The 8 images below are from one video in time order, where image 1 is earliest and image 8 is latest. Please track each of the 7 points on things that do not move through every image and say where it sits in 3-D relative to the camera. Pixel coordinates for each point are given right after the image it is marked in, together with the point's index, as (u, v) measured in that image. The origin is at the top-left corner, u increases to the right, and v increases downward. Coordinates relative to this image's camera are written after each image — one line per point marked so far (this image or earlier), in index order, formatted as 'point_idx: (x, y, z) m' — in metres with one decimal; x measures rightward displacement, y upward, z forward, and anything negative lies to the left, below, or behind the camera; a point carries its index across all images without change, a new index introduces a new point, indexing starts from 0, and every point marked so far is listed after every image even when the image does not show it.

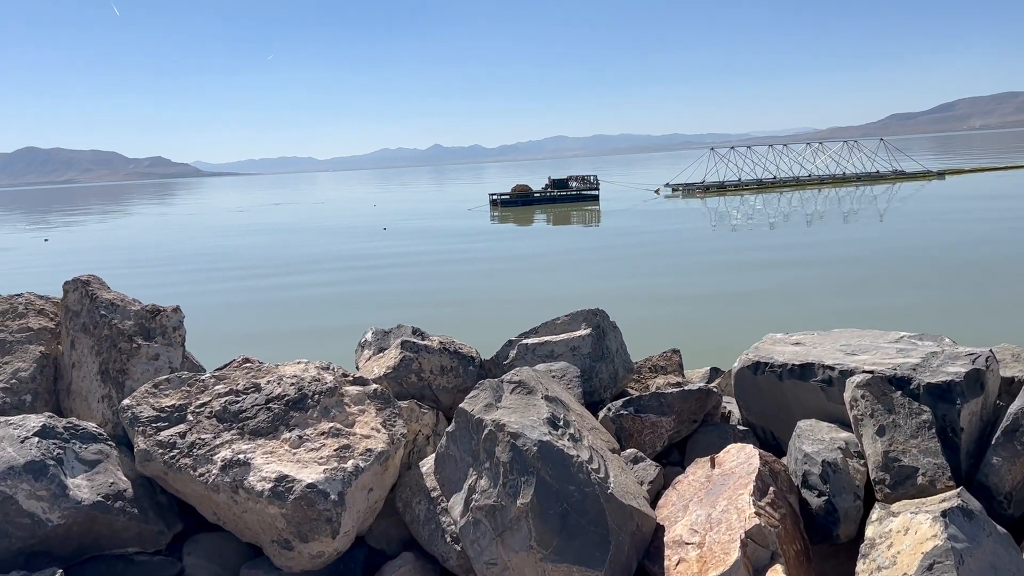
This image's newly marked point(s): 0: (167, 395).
0: (-2.2, -0.7, +5.4) m
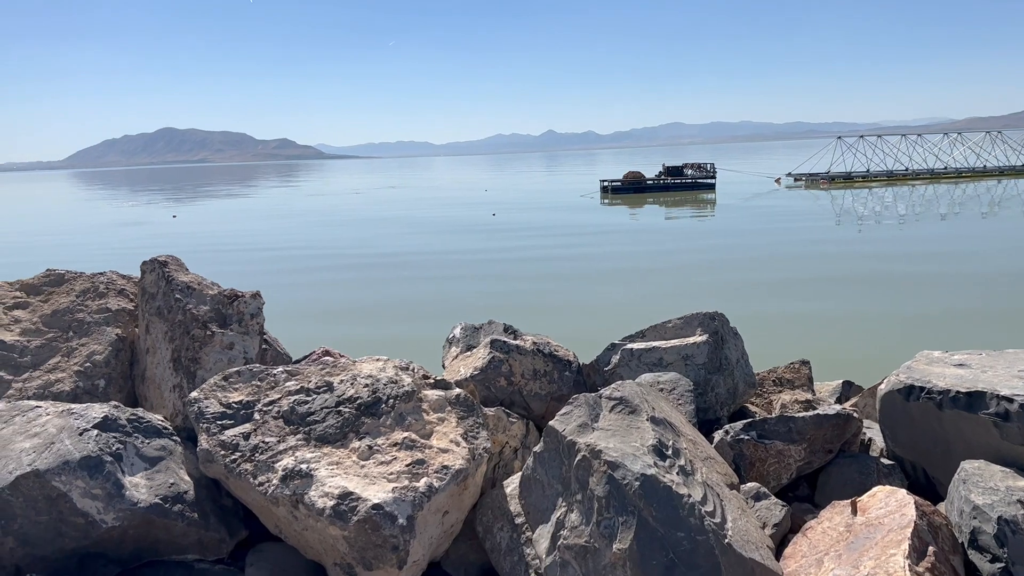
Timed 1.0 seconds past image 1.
0: (-1.6, -0.6, +5.0) m
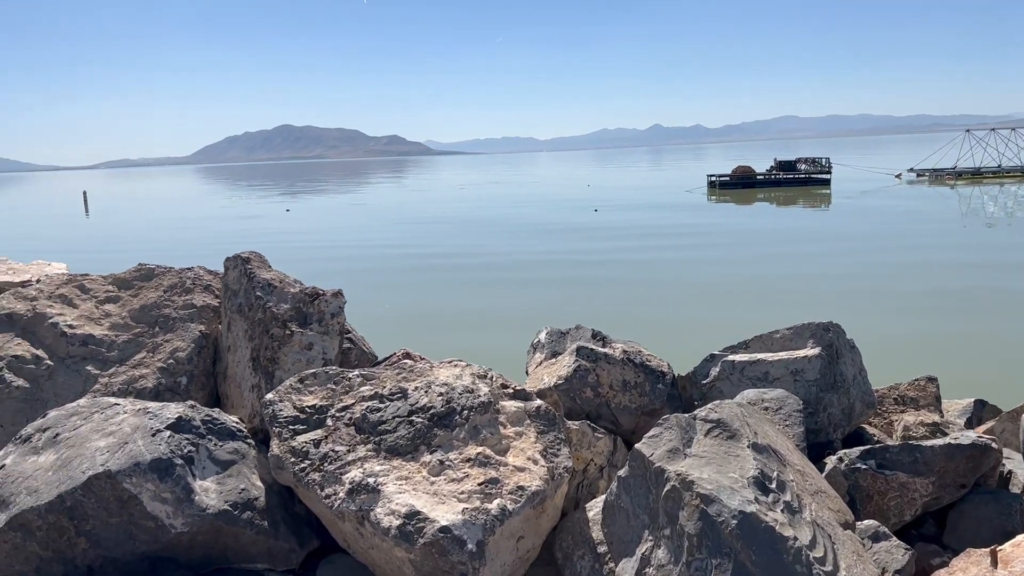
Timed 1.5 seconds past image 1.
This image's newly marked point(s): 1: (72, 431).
0: (-1.1, -0.6, +4.8) m
1: (-2.4, -0.8, +4.7) m
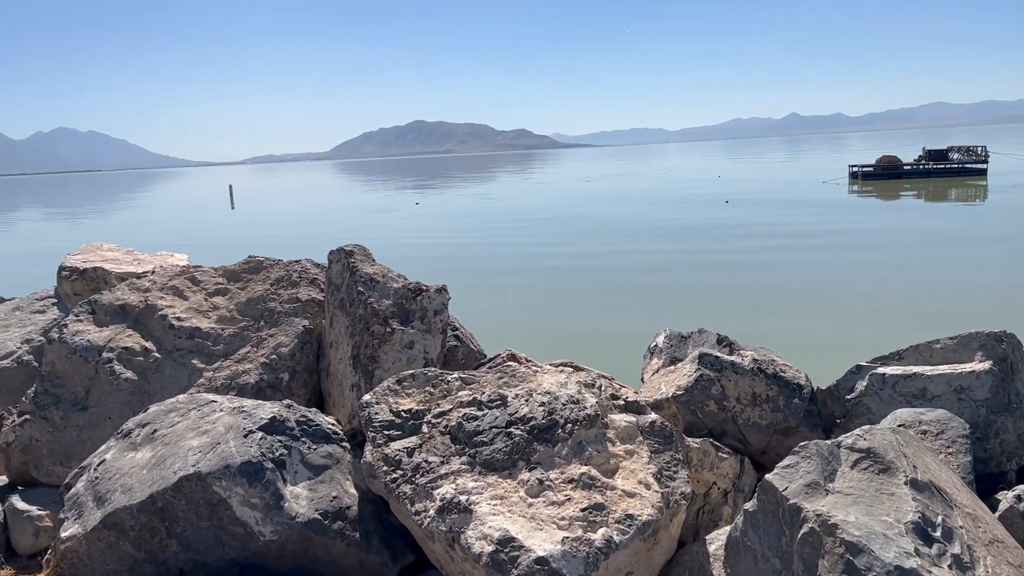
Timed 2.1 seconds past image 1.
0: (-0.5, -0.6, +4.5) m
1: (-1.9, -0.8, +4.6) m
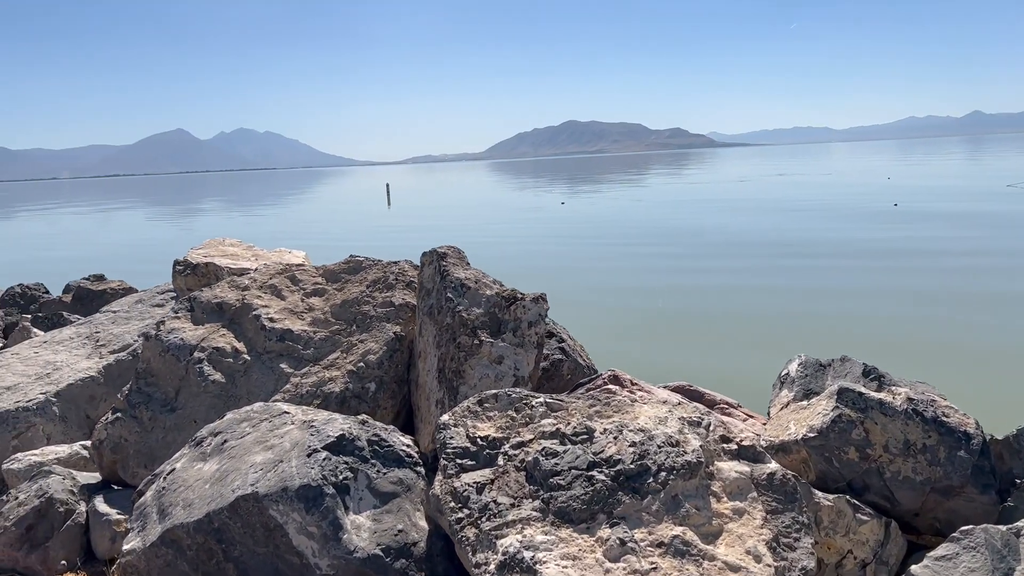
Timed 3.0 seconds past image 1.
0: (-0.1, -0.6, +4.0) m
1: (-1.4, -0.8, +4.3) m
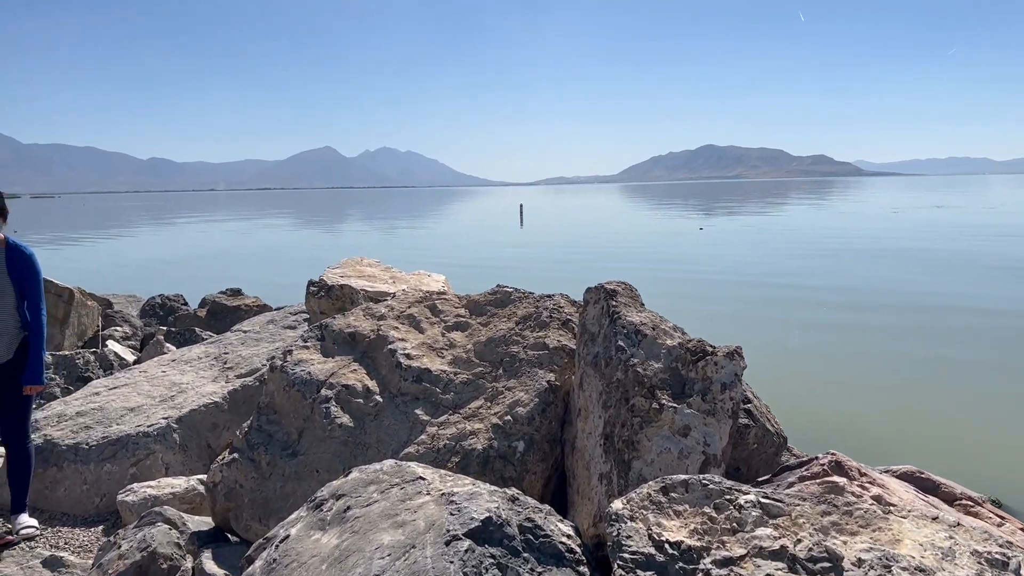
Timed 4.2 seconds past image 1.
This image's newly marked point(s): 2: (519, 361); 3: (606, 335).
0: (+0.6, -0.8, +3.0) m
1: (-0.6, -0.9, +3.6) m
2: (0.0, -0.4, +4.6) m
3: (+0.4, -0.2, +4.0) m
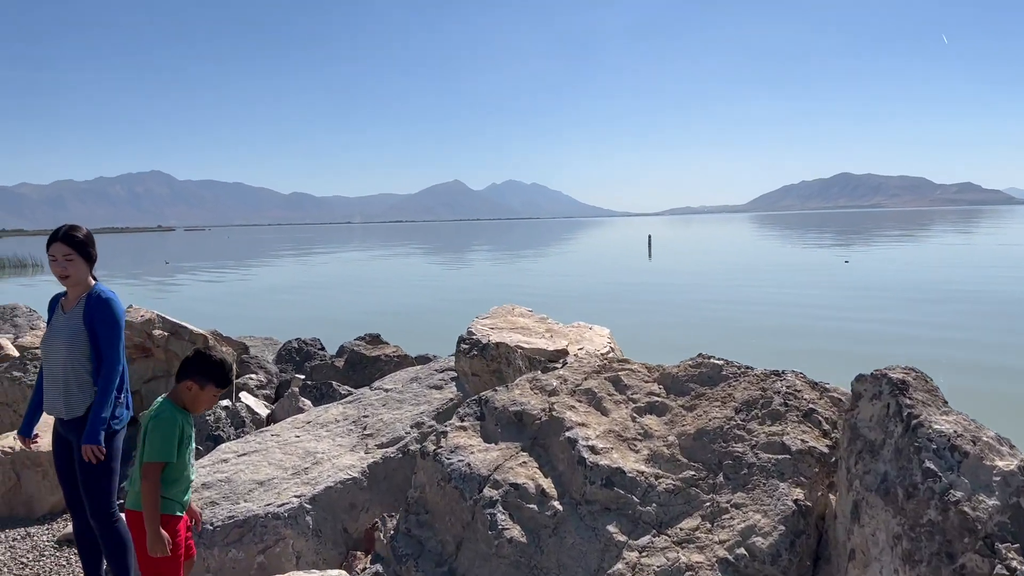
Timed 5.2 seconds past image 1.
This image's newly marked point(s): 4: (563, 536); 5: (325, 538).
0: (+1.3, -1.1, +1.8) m
1: (+0.1, -1.2, +2.5) m
2: (+1.0, -0.7, +3.5) m
3: (+1.3, -0.5, +2.8) m
4: (+0.2, -1.0, +3.6) m
5: (-1.1, -1.5, +5.3) m
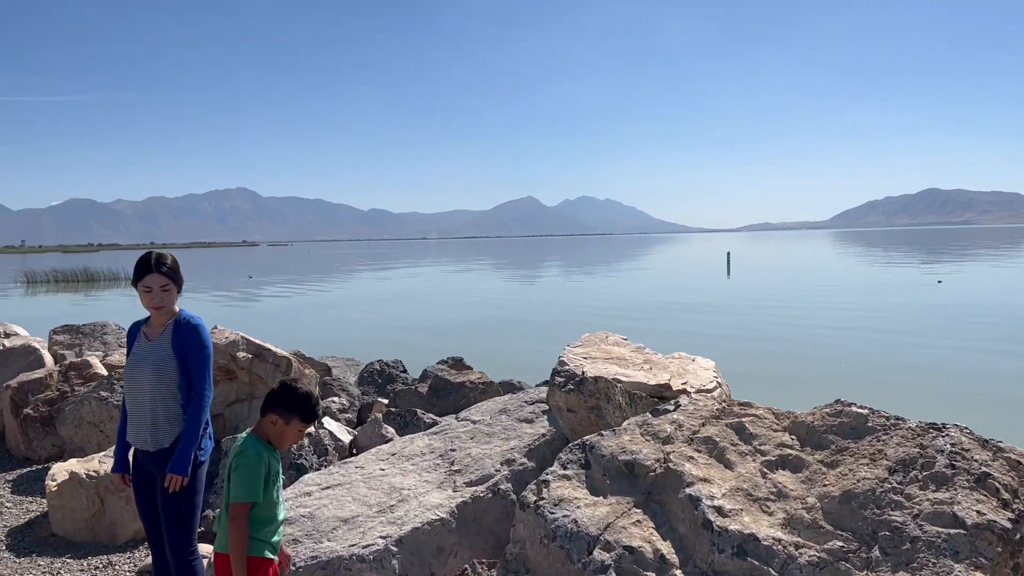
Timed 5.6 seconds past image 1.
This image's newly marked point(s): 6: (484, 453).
0: (+1.5, -1.2, +1.2) m
1: (+0.5, -1.3, +2.1) m
2: (+1.4, -0.9, +3.0) m
3: (+1.6, -0.7, +2.3) m
4: (+0.6, -1.2, +3.1) m
5: (-0.6, -1.7, +4.9) m
6: (-0.2, -1.1, +5.8) m
